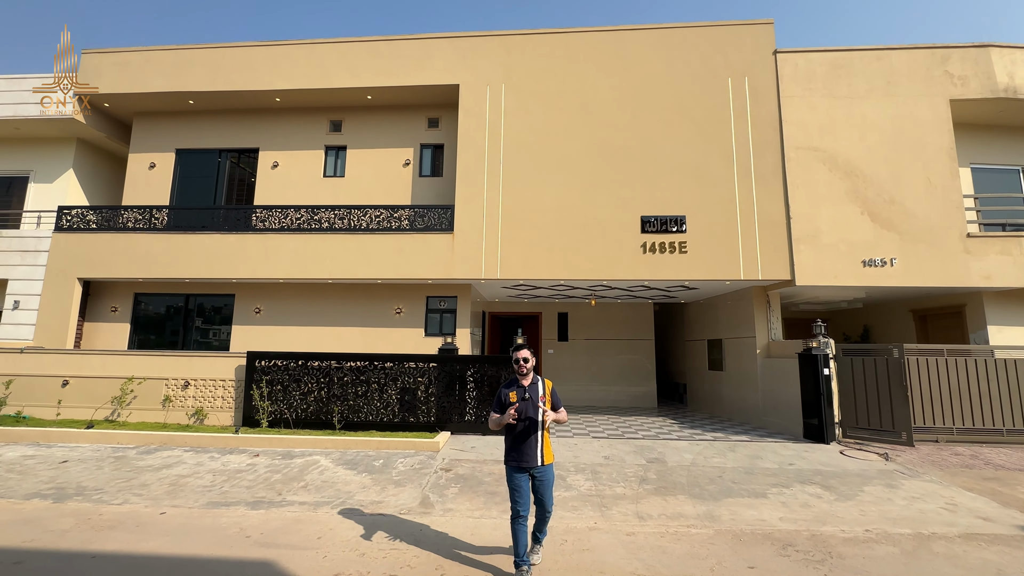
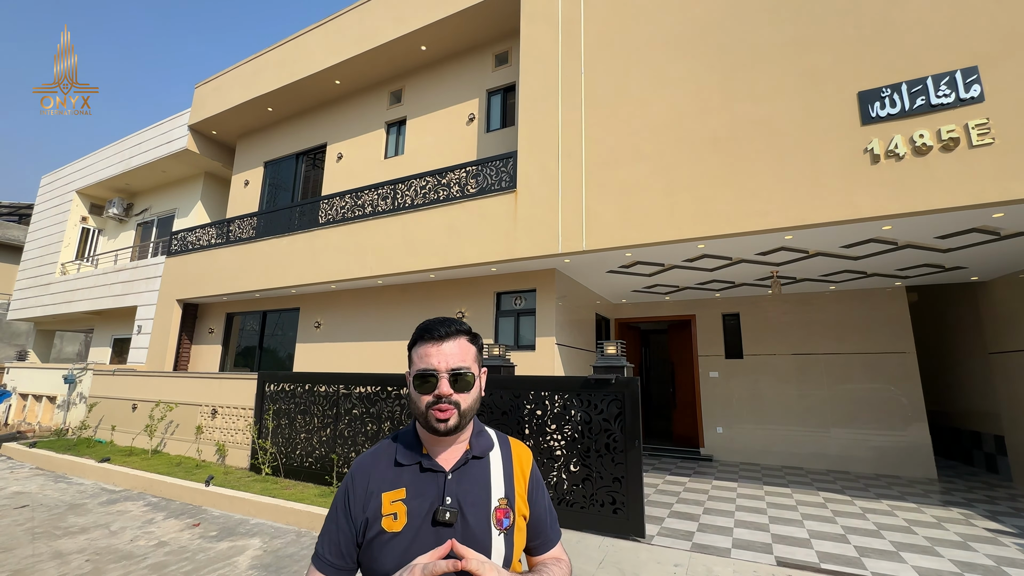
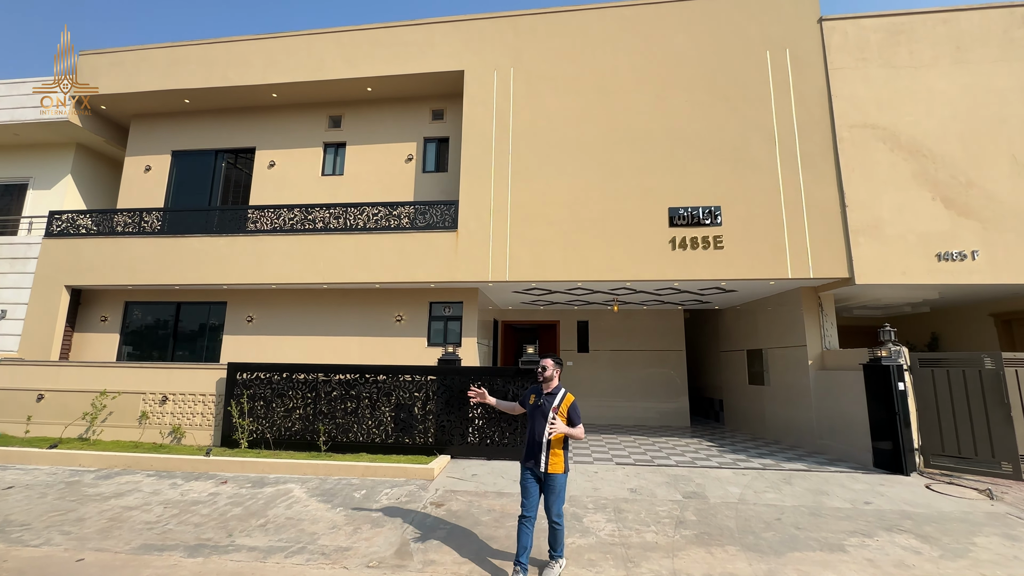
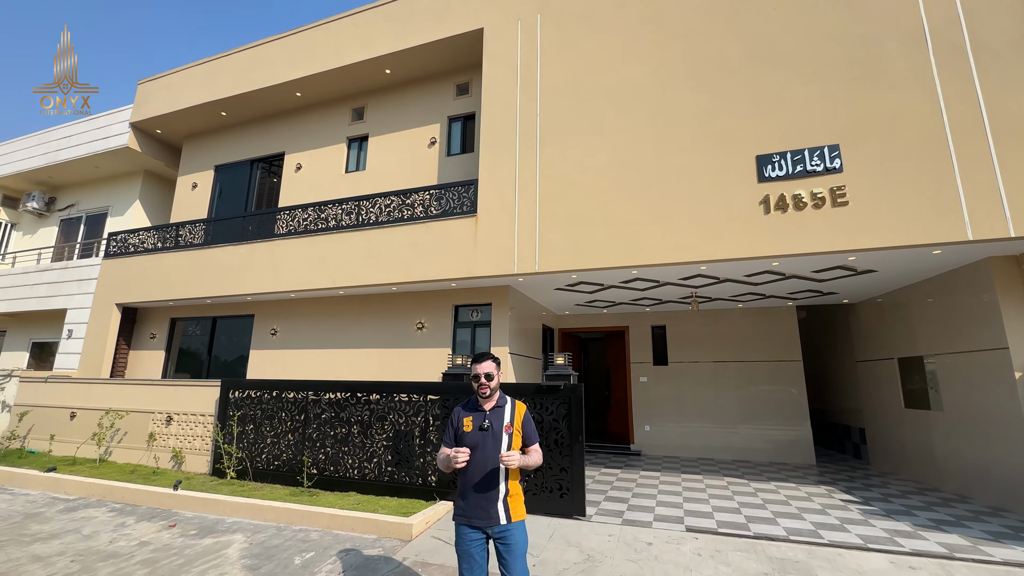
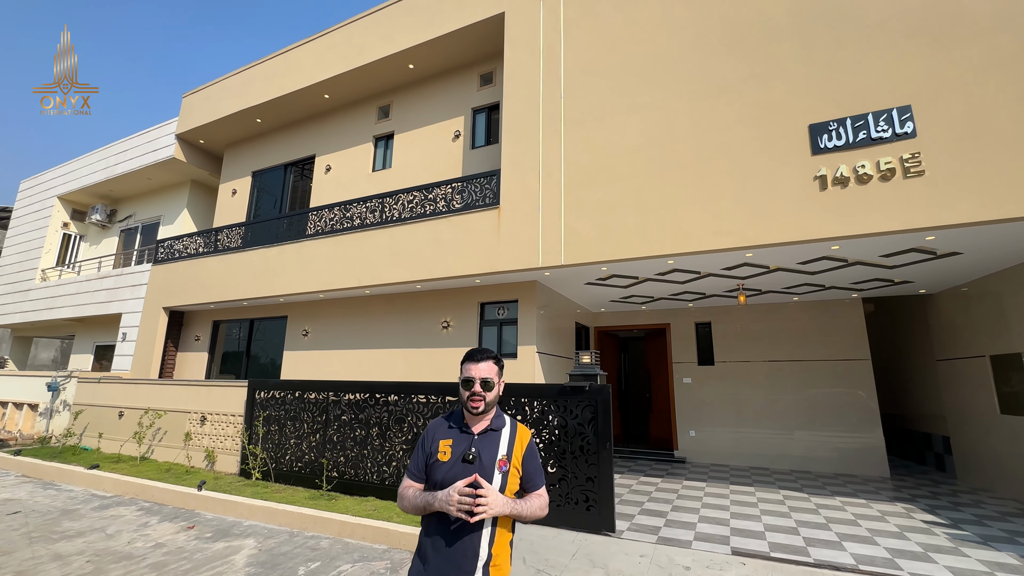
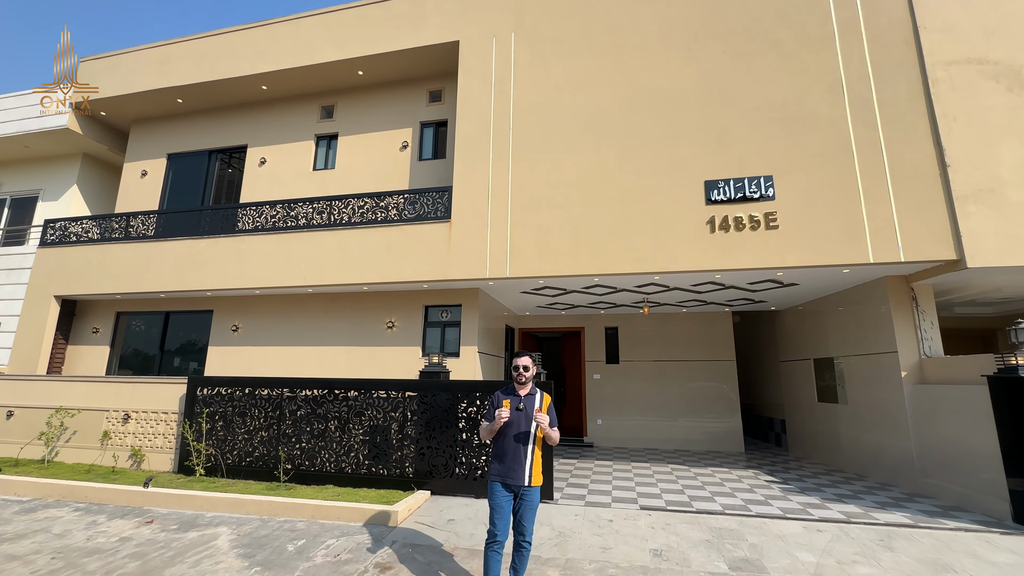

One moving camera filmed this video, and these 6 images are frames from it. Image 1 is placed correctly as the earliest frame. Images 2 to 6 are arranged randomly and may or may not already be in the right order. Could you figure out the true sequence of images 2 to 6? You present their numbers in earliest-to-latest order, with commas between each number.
3, 6, 4, 5, 2
